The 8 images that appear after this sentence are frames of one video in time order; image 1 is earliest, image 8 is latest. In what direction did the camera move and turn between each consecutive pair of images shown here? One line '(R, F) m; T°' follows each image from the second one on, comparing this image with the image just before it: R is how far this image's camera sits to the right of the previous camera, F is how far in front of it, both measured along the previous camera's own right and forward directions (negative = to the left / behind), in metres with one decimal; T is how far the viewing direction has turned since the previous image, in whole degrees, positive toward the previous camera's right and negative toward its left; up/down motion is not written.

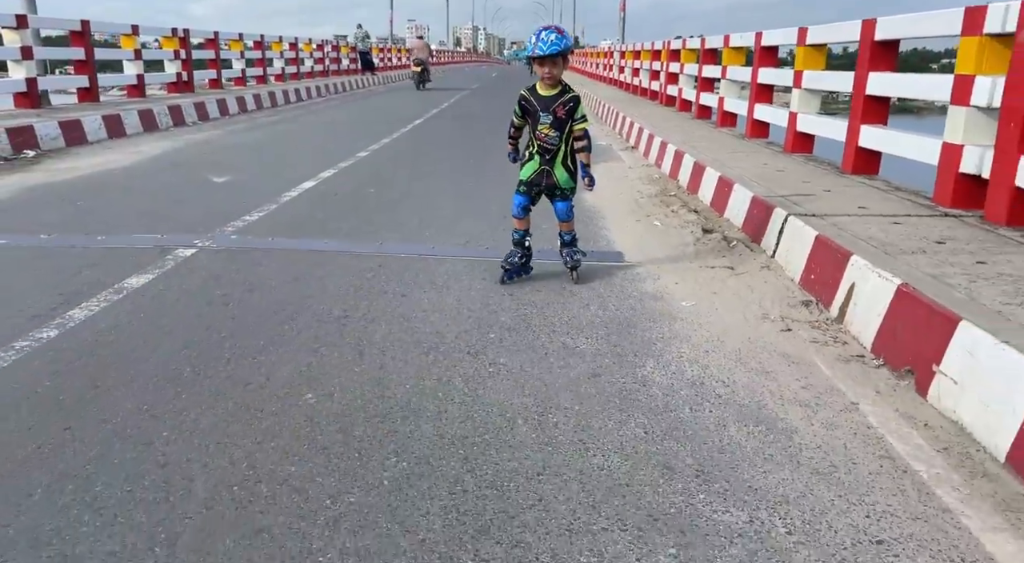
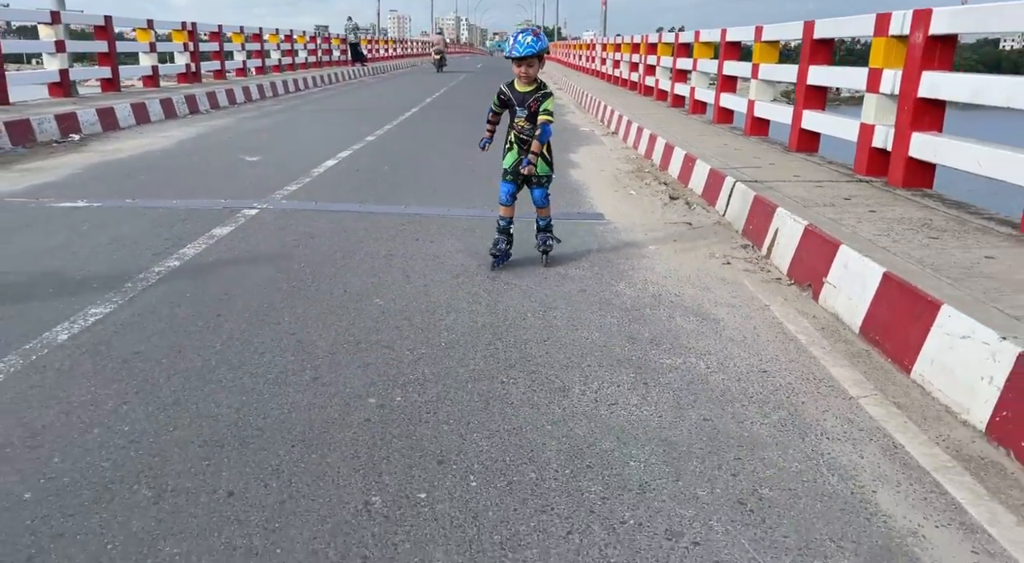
(-0.2, -1.4) m; +1°
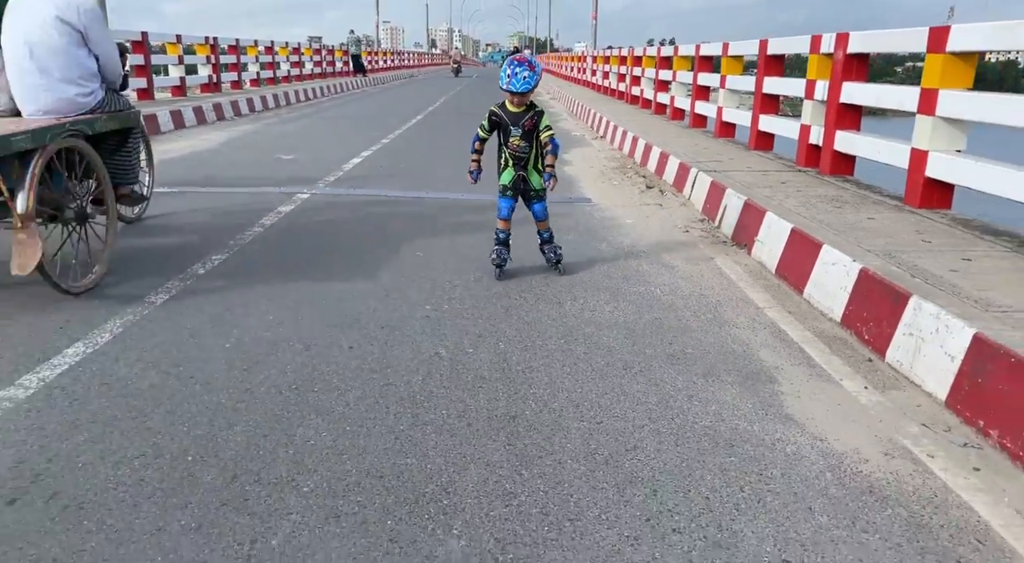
(-0.1, -1.6) m; 0°
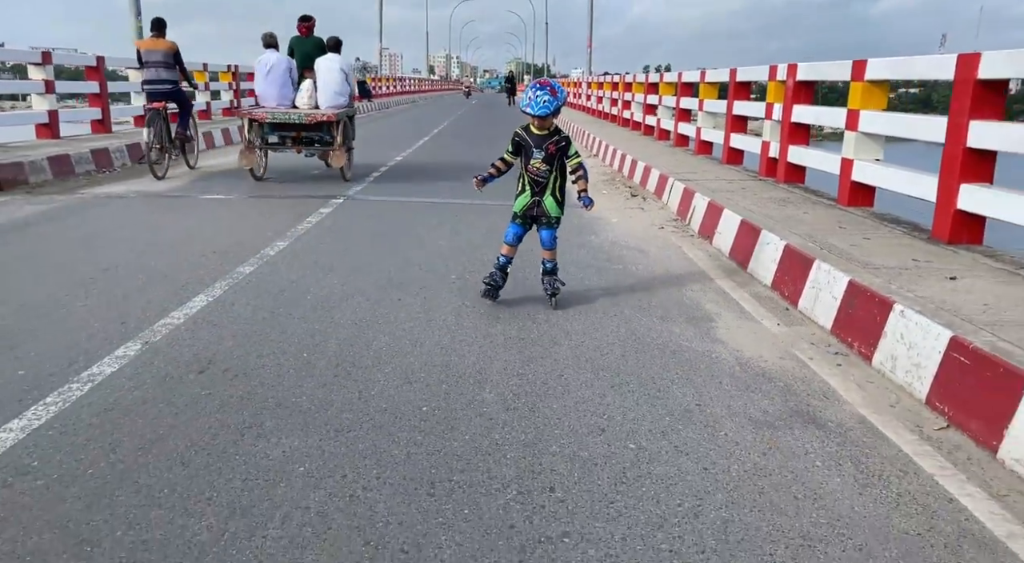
(-0.1, -1.4) m; 0°
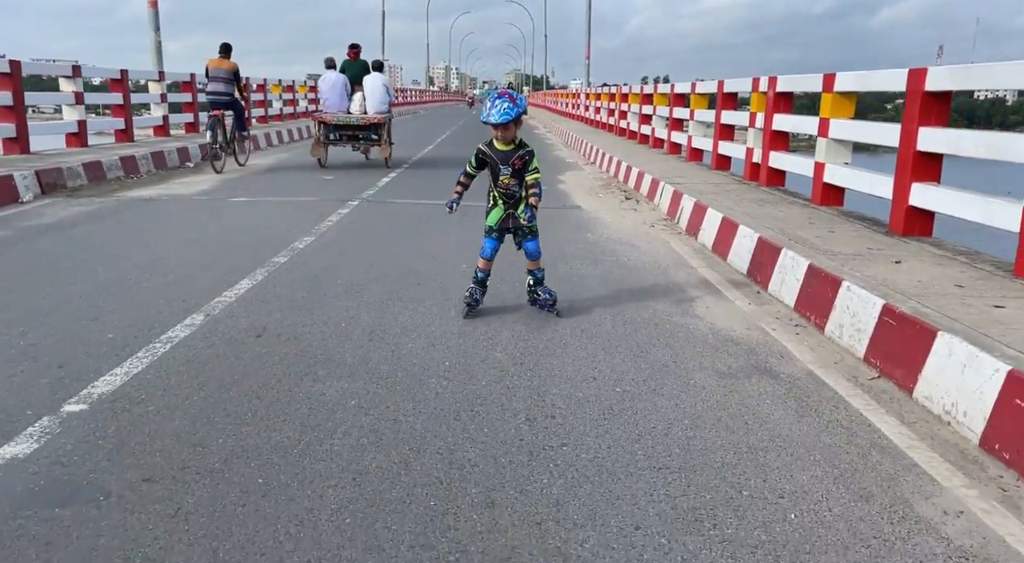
(0.0, -0.8) m; 0°
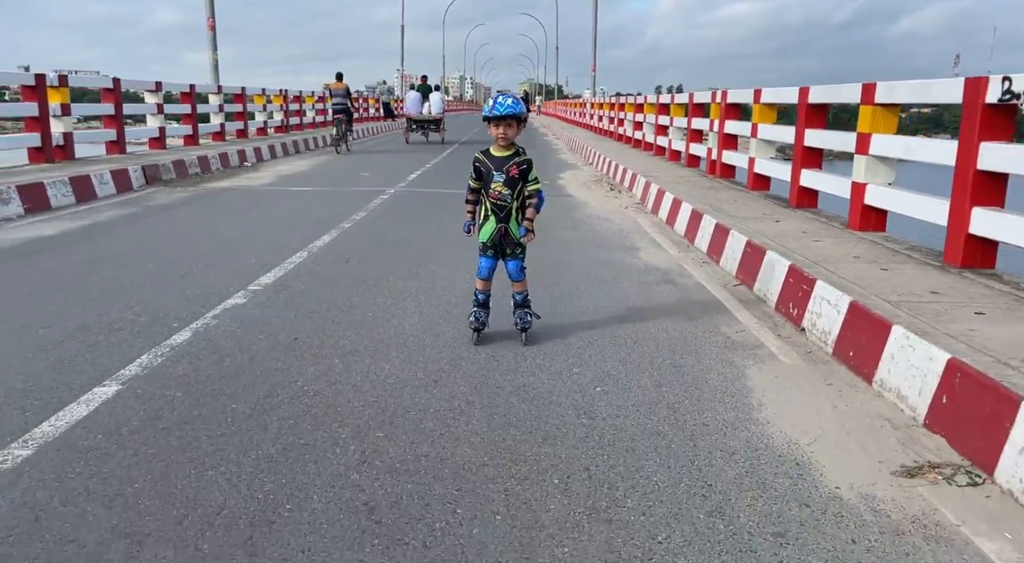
(+0.1, -2.6) m; -1°
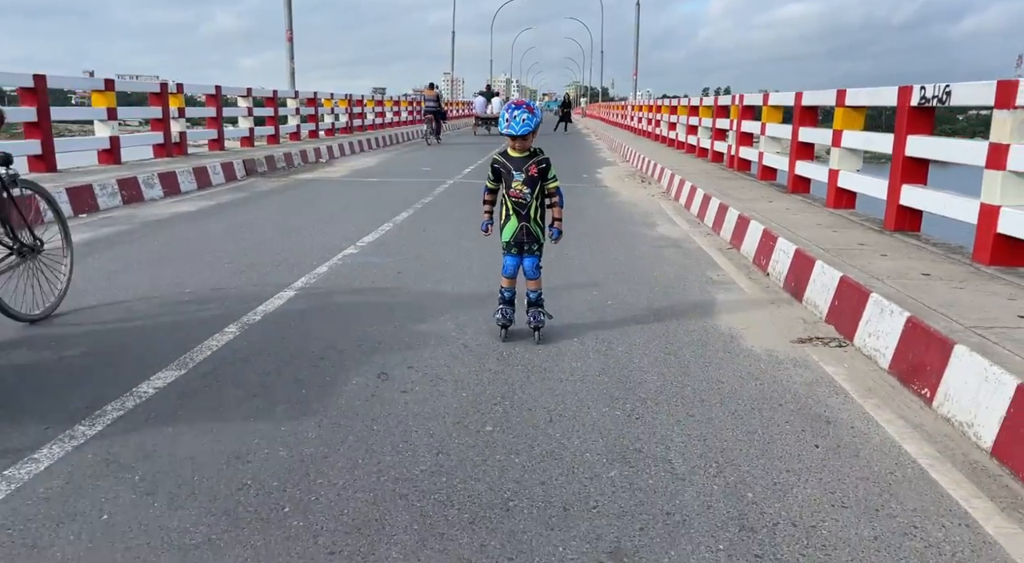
(0.0, -2.0) m; -3°
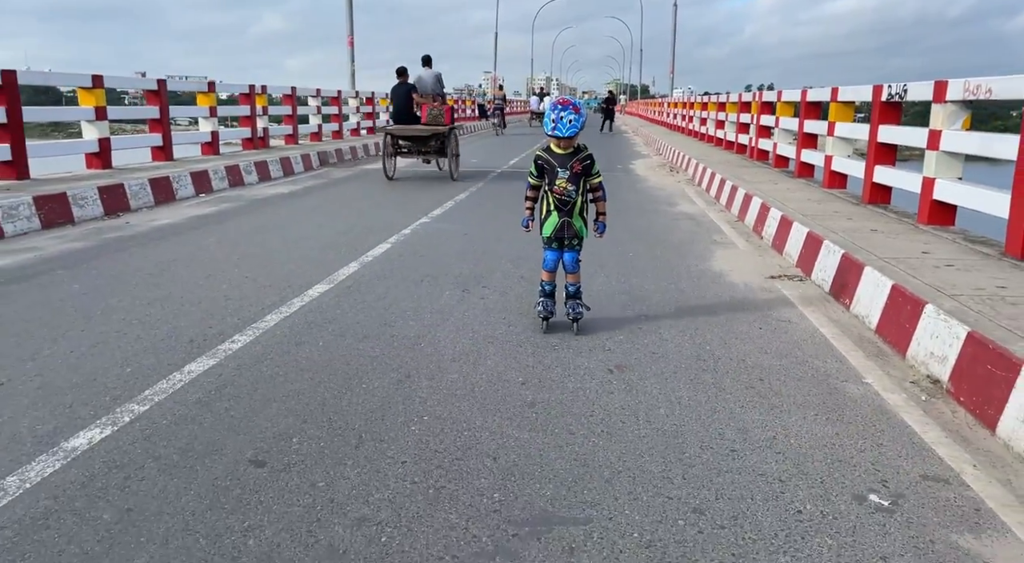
(0.0, -1.9) m; -3°
